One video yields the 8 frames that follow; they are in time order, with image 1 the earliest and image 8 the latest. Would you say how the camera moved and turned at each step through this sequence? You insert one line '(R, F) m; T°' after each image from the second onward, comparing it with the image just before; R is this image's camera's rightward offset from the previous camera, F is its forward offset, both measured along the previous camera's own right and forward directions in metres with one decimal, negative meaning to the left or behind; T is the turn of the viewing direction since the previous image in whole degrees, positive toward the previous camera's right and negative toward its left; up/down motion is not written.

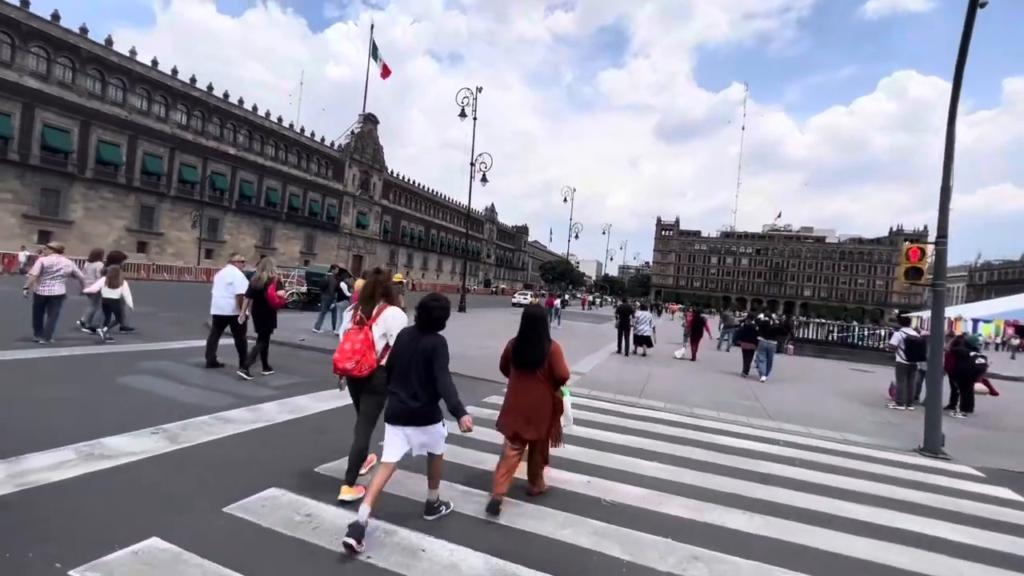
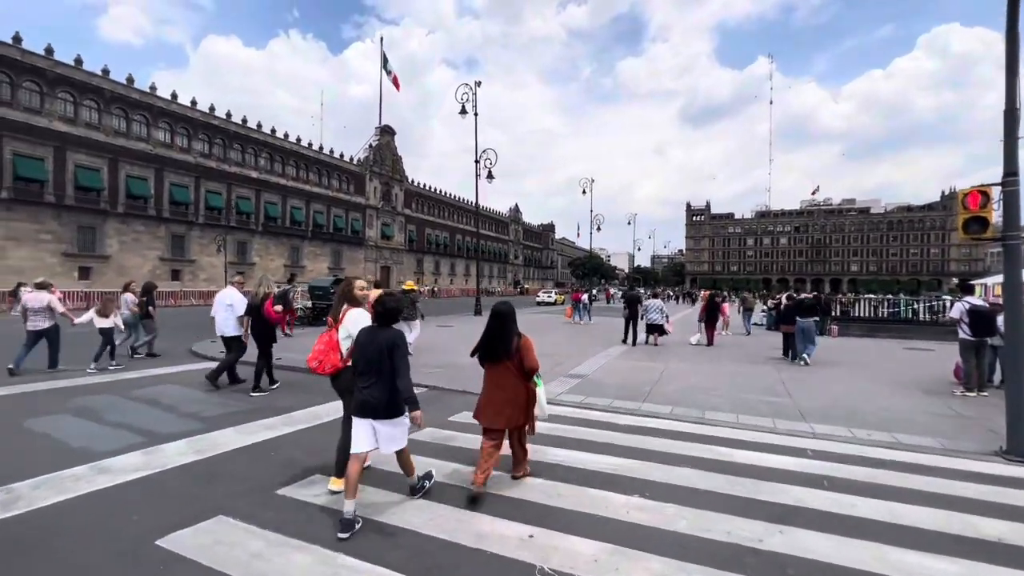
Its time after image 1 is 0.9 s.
(+0.9, +1.2) m; -4°
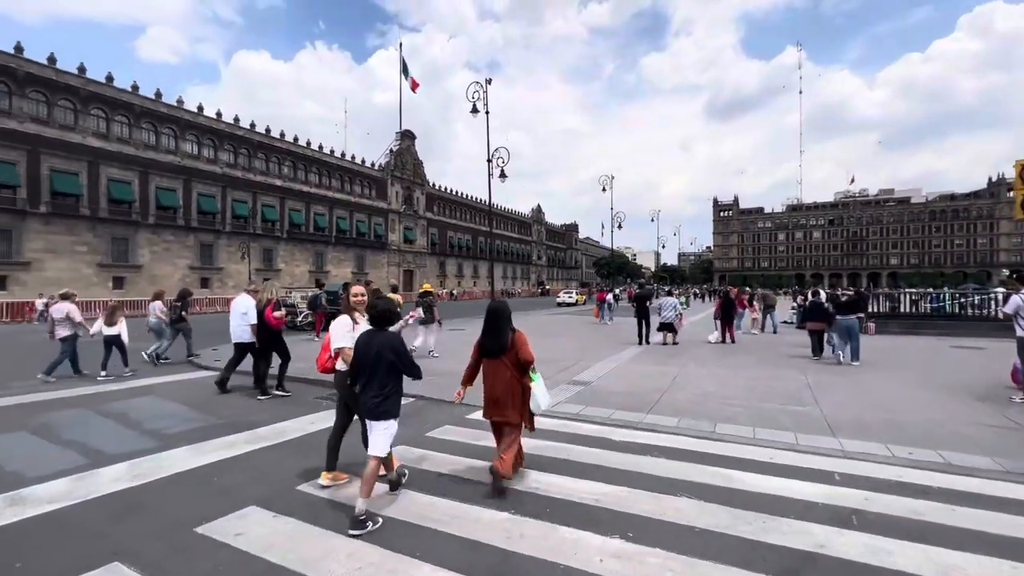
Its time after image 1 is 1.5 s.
(+0.5, +0.6) m; -3°
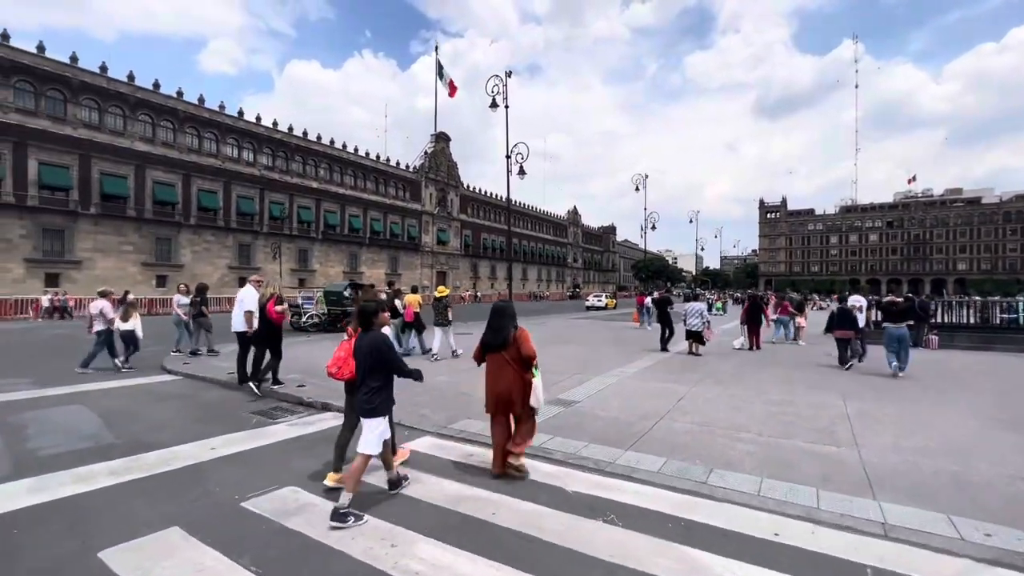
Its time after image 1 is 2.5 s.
(+1.0, +1.3) m; -5°
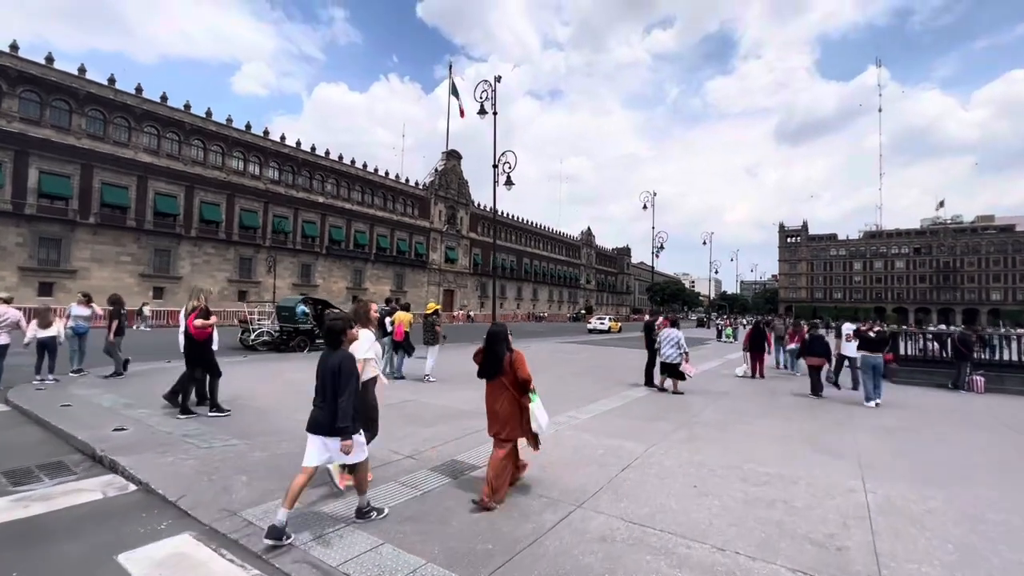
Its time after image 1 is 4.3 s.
(+1.5, +2.0) m; -2°
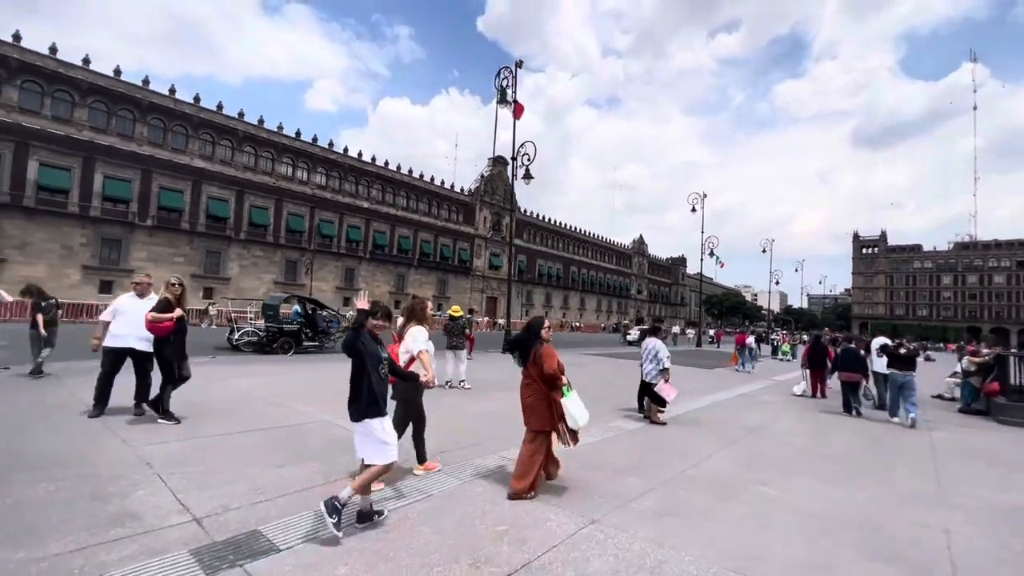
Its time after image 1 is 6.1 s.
(+1.5, +2.1) m; -6°
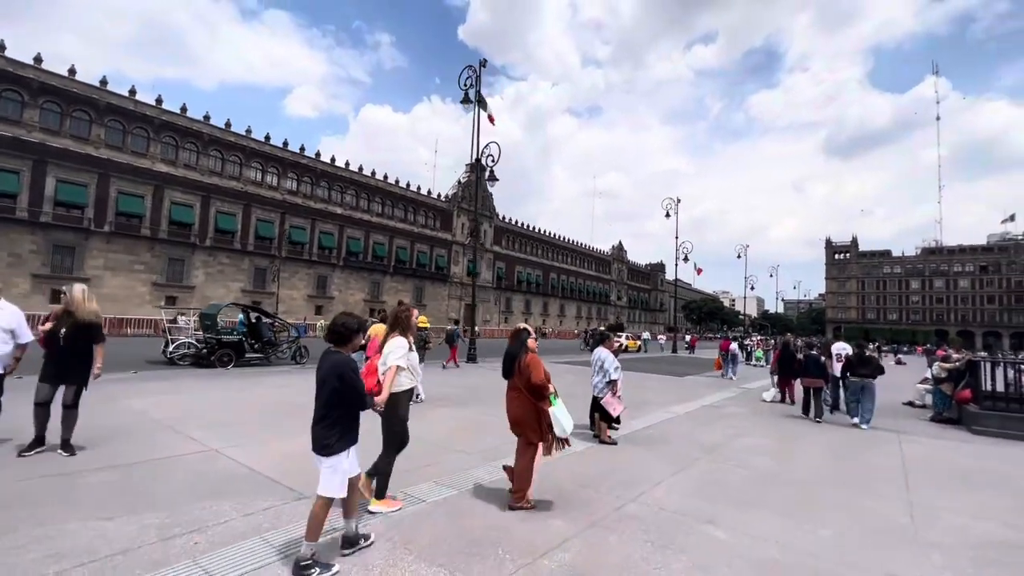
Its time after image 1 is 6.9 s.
(+0.7, +0.8) m; +2°
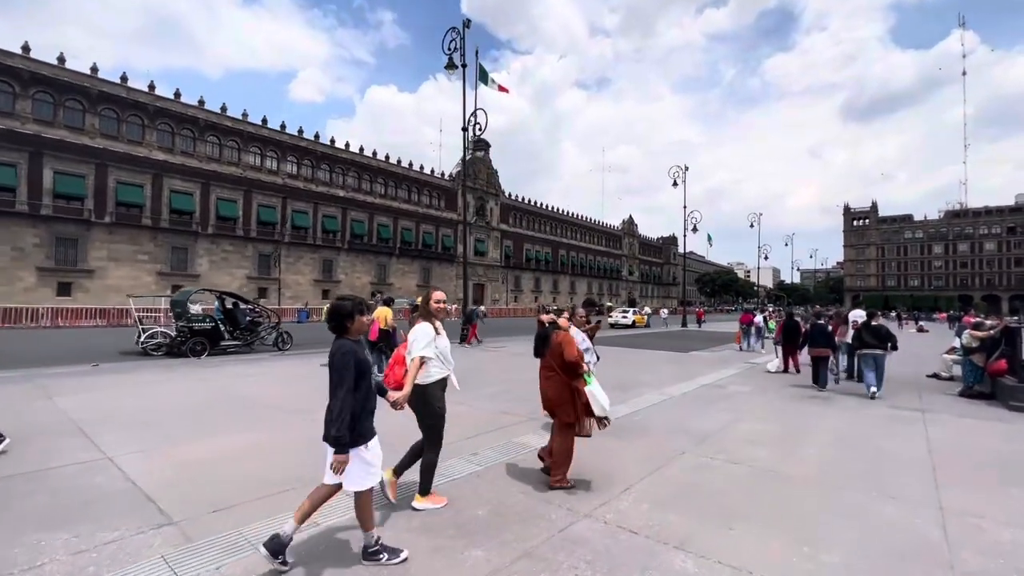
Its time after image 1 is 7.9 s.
(+0.7, +1.0) m; -2°
